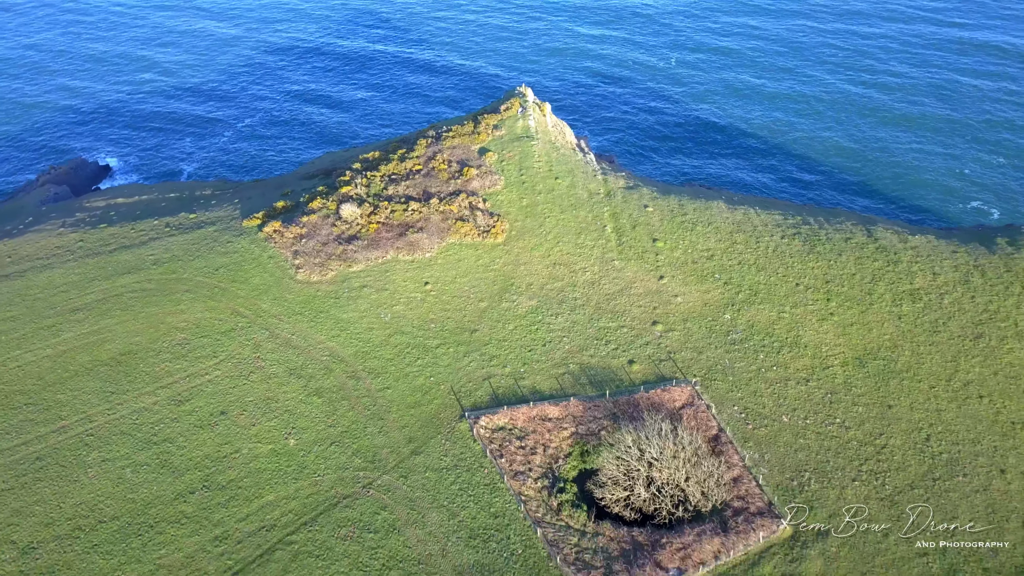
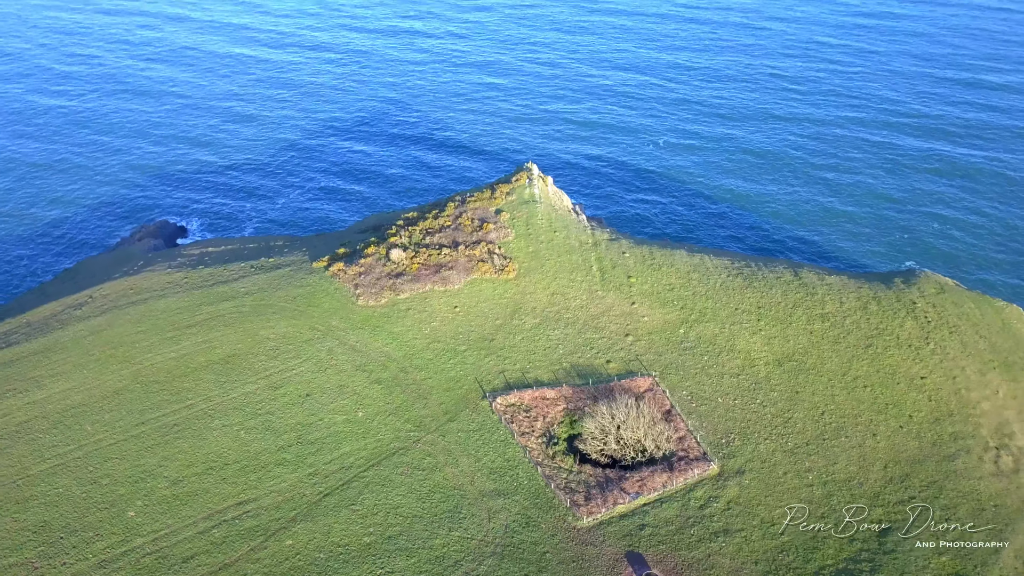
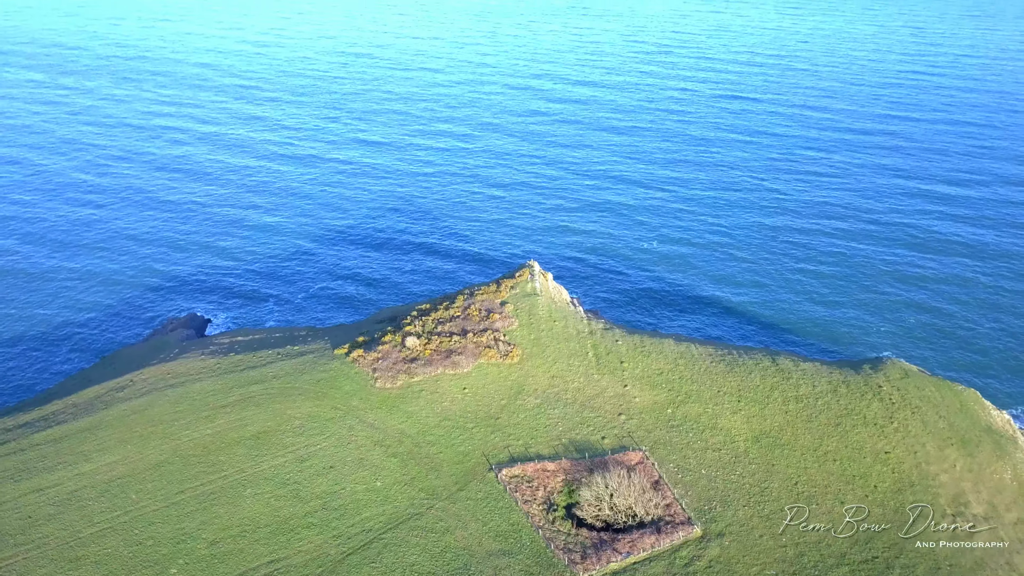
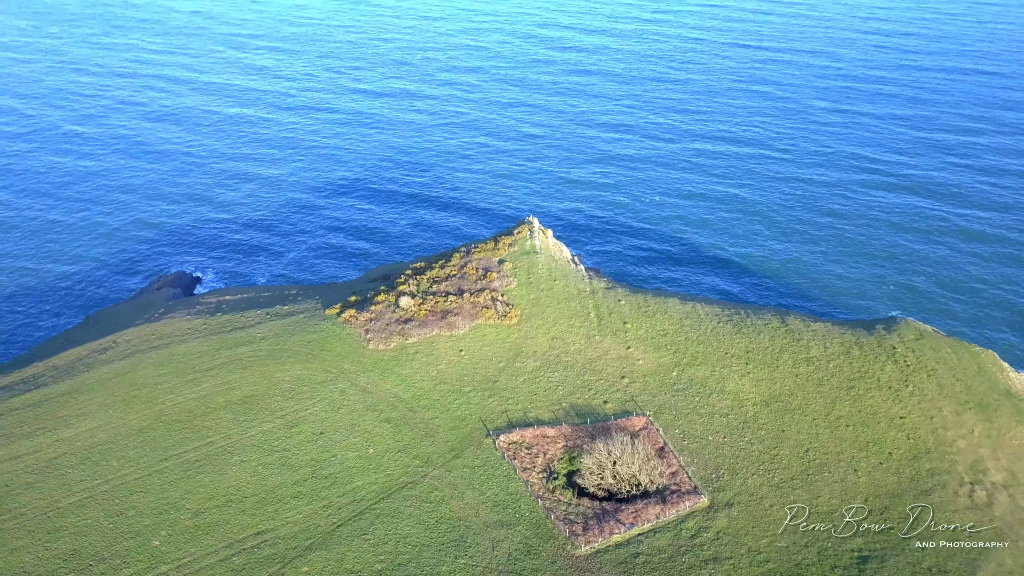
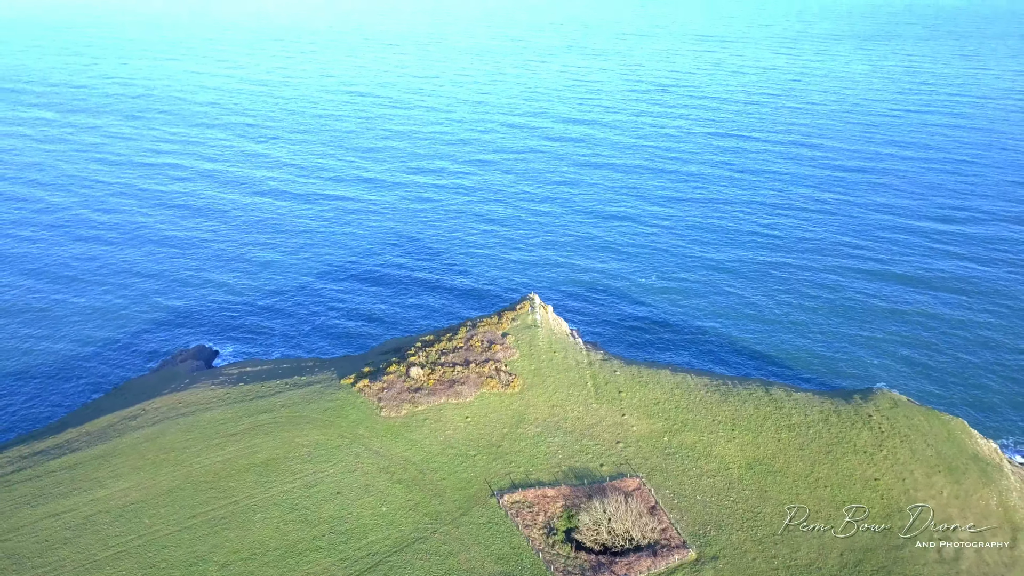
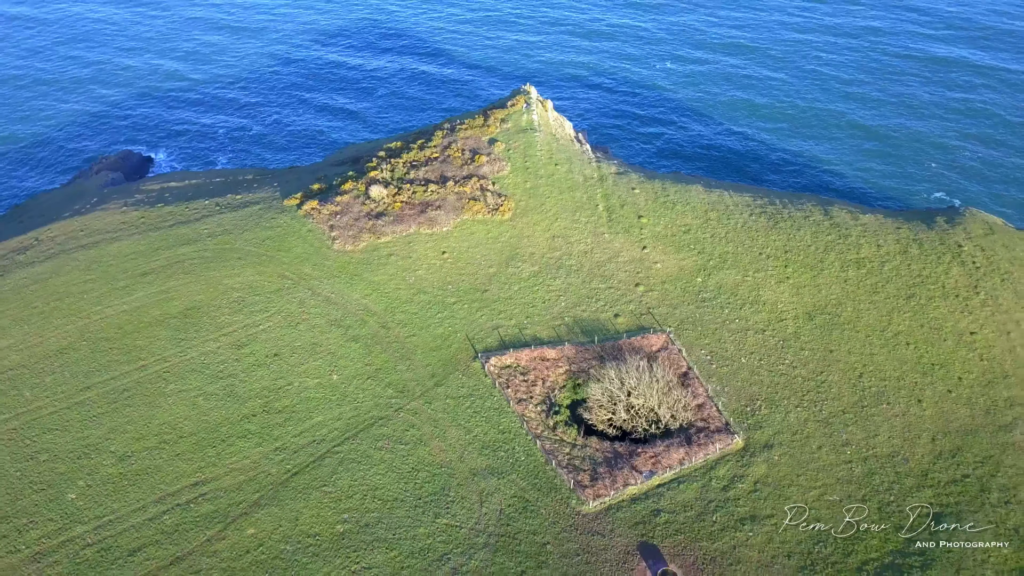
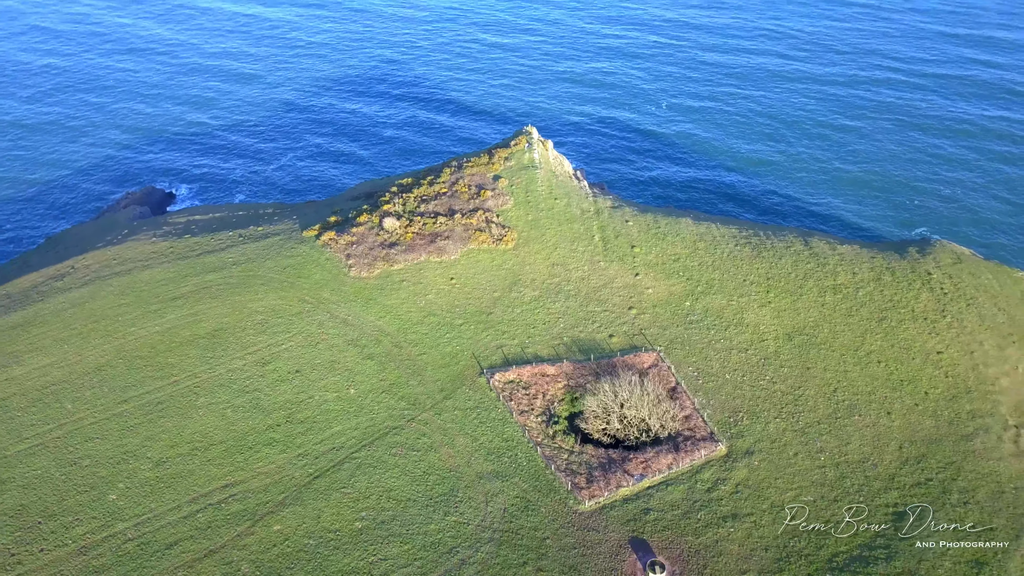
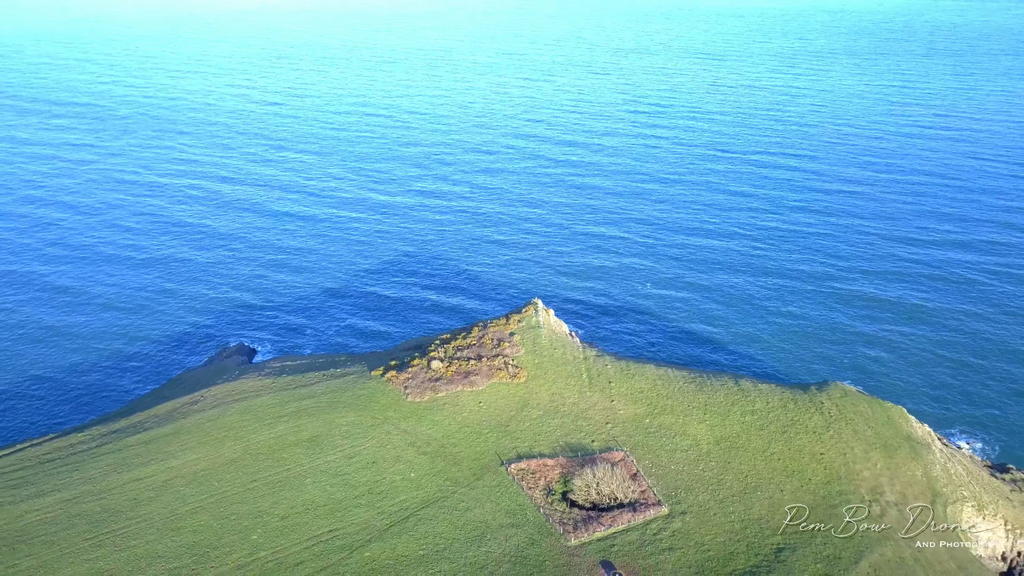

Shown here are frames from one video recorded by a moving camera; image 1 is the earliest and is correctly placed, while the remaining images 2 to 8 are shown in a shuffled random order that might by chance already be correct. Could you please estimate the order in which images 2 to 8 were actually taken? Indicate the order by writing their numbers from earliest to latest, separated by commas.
6, 7, 2, 4, 3, 5, 8
